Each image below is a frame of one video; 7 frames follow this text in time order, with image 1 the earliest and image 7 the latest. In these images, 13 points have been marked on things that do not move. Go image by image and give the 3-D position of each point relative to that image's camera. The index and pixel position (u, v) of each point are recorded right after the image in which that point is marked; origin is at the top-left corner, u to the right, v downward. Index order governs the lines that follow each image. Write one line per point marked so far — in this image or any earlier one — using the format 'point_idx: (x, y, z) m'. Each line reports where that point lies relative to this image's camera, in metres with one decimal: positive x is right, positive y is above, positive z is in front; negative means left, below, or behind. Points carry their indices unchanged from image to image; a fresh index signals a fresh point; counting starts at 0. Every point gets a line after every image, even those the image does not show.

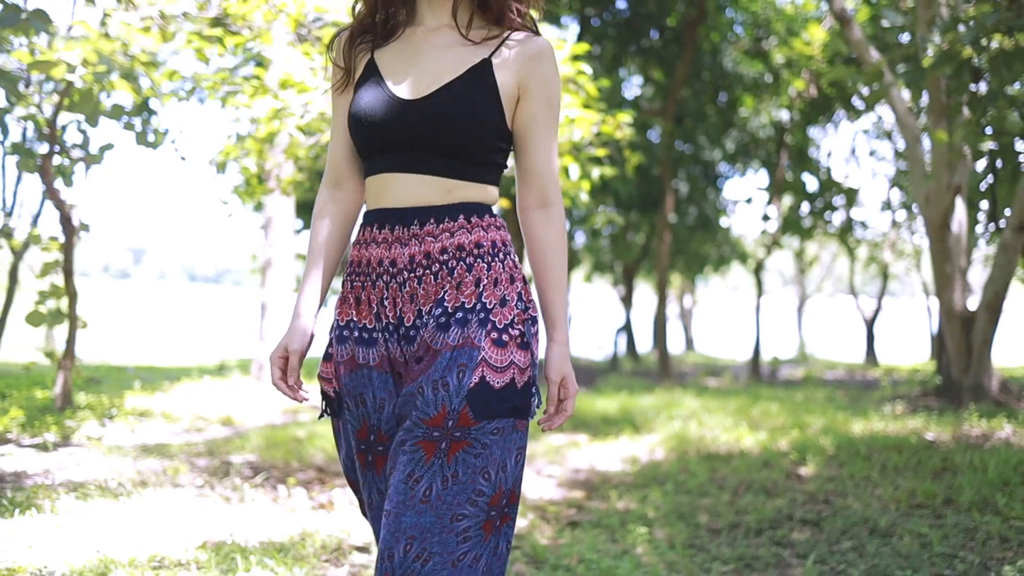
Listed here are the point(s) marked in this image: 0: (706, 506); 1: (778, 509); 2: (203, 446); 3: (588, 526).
0: (+0.8, -0.9, +4.2) m
1: (+1.0, -0.9, +4.1) m
2: (-1.7, -0.8, +5.7) m
3: (+0.3, -0.8, +3.8) m
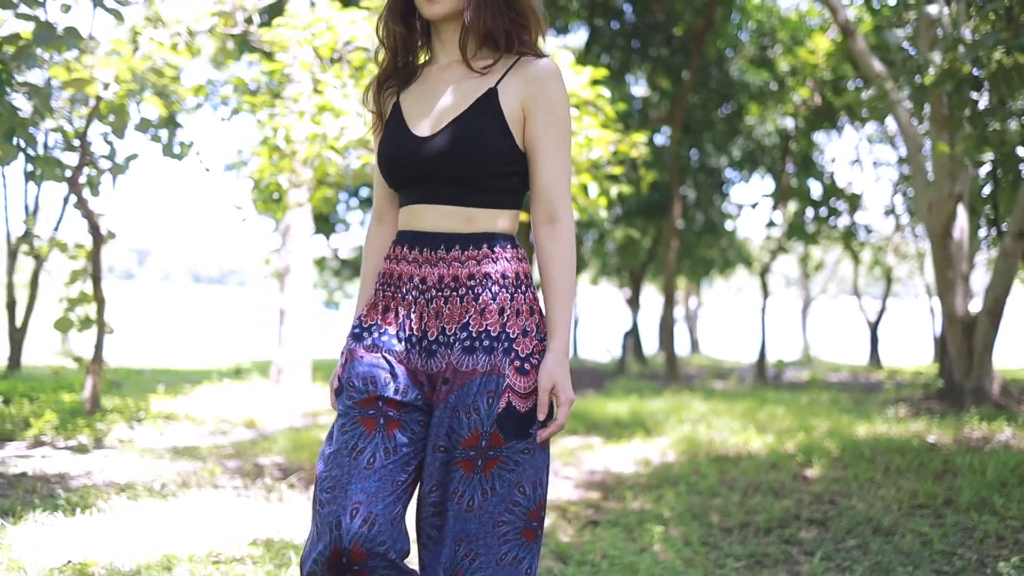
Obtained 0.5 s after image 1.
0: (+0.9, -0.9, +4.4) m
1: (+1.1, -0.9, +4.3) m
2: (-1.6, -0.9, +5.9) m
3: (+0.4, -0.9, +4.1) m
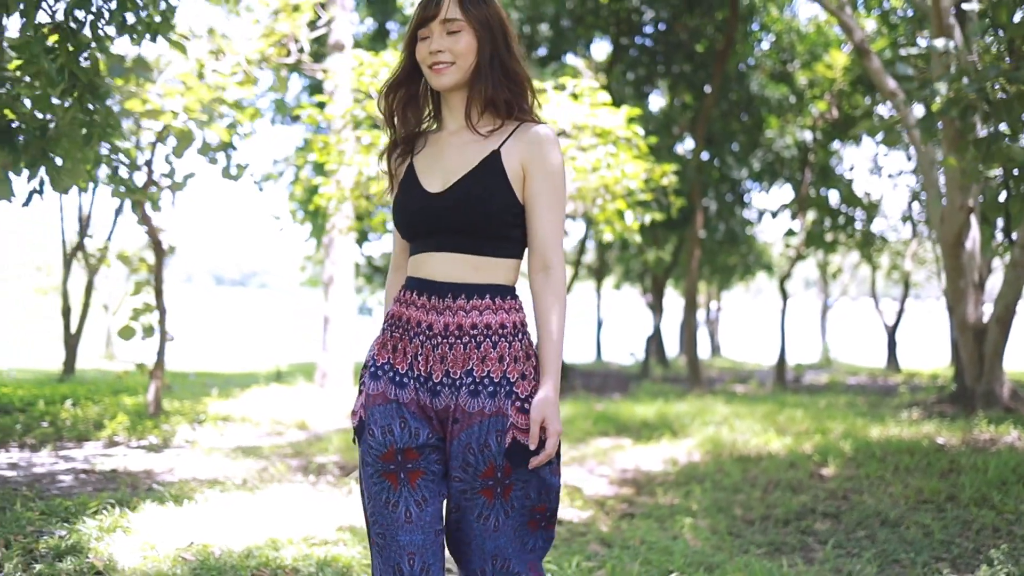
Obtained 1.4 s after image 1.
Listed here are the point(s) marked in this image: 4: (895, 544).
0: (+1.0, -1.0, +4.9) m
1: (+1.3, -1.0, +4.8) m
2: (-1.3, -1.0, +6.4) m
3: (+0.5, -1.0, +4.5) m
4: (+1.5, -1.0, +4.1) m
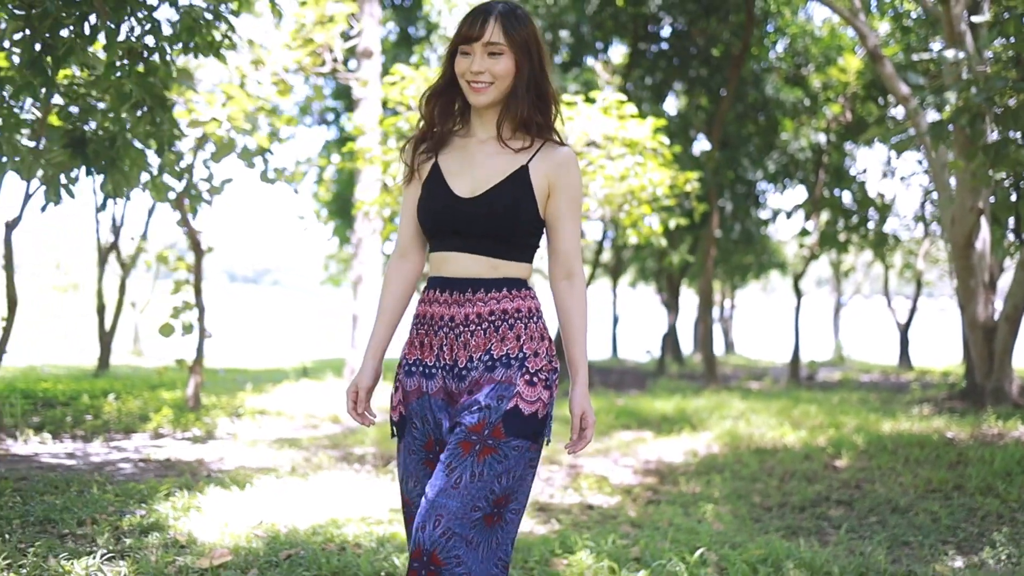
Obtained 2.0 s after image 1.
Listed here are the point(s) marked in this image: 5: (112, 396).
0: (+1.2, -1.0, +5.2) m
1: (+1.5, -1.0, +5.1) m
2: (-1.2, -1.0, +6.7) m
3: (+0.7, -1.0, +4.8) m
4: (+1.6, -1.0, +4.4) m
5: (-3.2, -0.9, +8.5) m
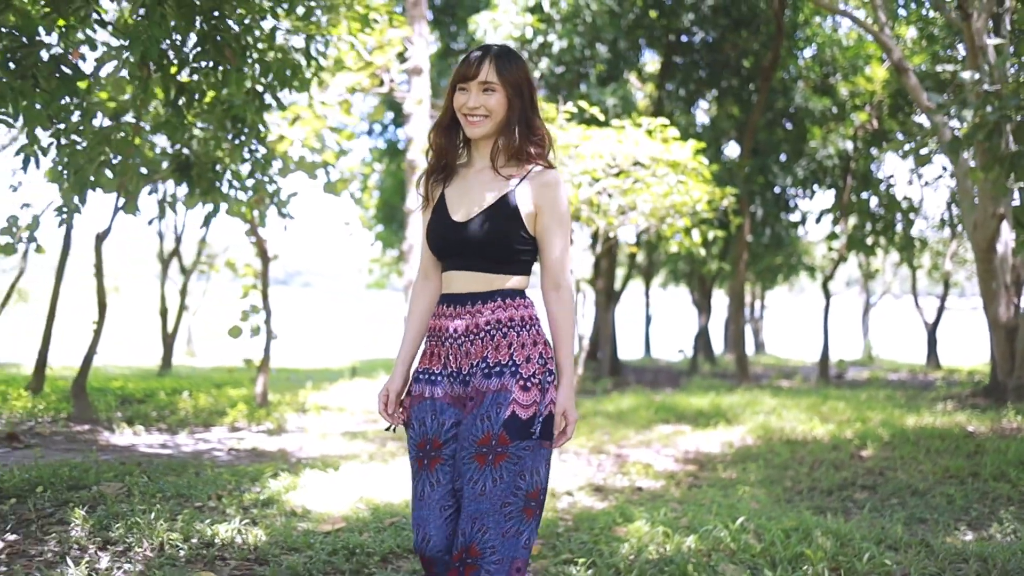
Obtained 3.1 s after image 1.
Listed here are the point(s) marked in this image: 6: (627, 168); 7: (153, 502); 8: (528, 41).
0: (+1.5, -1.0, +5.7) m
1: (+1.8, -1.0, +5.6) m
2: (-0.8, -1.0, +7.3) m
3: (+1.0, -1.0, +5.3) m
4: (+1.9, -1.0, +4.9) m
5: (-2.8, -0.9, +9.1) m
6: (+0.7, +0.7, +6.7) m
7: (-1.3, -0.8, +3.8) m
8: (+0.2, +2.4, +10.4) m
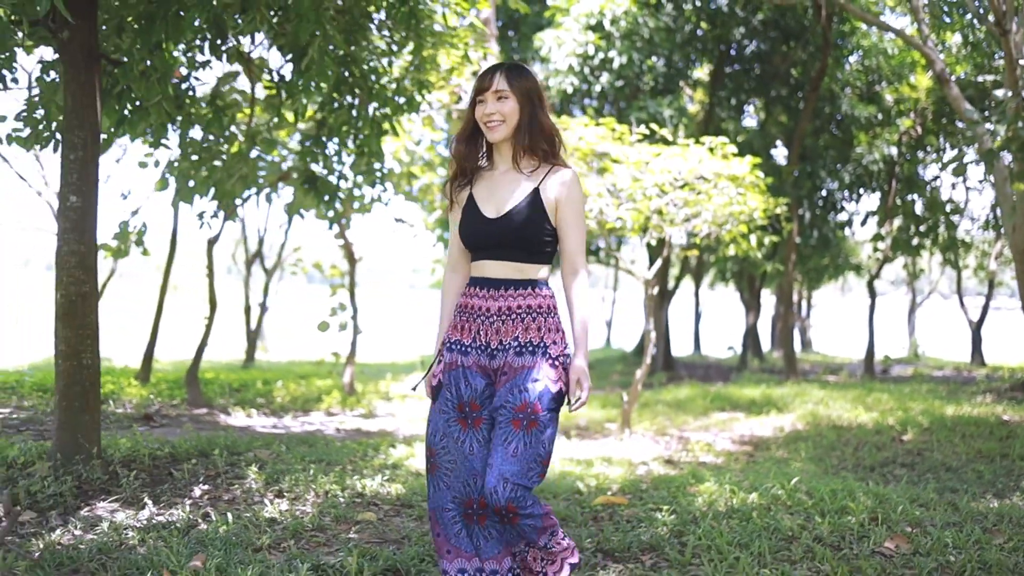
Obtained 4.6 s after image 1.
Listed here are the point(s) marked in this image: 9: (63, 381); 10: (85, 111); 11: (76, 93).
0: (+1.9, -1.0, +6.4) m
1: (+2.2, -1.0, +6.3) m
2: (-0.3, -1.0, +8.1) m
3: (+1.4, -1.0, +6.1) m
4: (+2.3, -1.0, +5.6) m
5: (-2.2, -0.9, +10.0) m
6: (+1.2, +0.8, +7.4) m
7: (-0.9, -0.8, +4.6) m
8: (+0.8, +2.4, +11.2) m
9: (-1.8, -0.4, +4.2) m
10: (-1.7, +0.7, +4.2) m
11: (-1.7, +0.8, +4.2) m
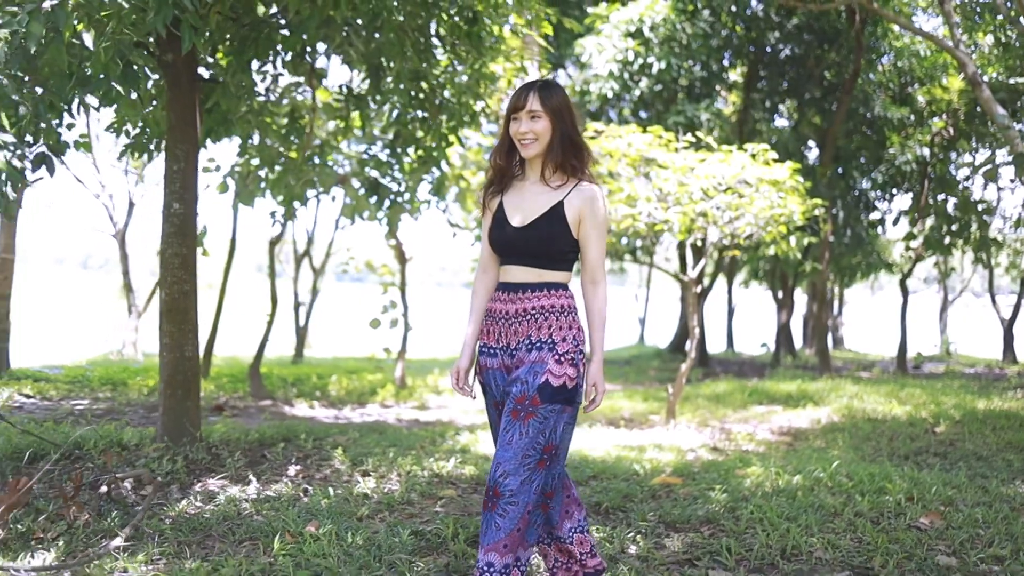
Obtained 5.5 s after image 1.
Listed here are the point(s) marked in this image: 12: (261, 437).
0: (+2.3, -1.0, +6.7) m
1: (+2.5, -1.0, +6.6) m
2: (+0.1, -1.0, +8.5) m
3: (+1.7, -1.0, +6.4) m
4: (+2.6, -1.0, +5.9) m
5: (-1.8, -0.9, +10.4) m
6: (+1.6, +0.8, +7.7) m
7: (-0.6, -0.8, +5.0) m
8: (+1.3, +2.5, +11.5) m
9: (-1.5, -0.4, +4.6) m
10: (-1.4, +0.7, +4.7) m
11: (-1.5, +0.8, +4.6) m
12: (-1.2, -0.7, +5.1) m
